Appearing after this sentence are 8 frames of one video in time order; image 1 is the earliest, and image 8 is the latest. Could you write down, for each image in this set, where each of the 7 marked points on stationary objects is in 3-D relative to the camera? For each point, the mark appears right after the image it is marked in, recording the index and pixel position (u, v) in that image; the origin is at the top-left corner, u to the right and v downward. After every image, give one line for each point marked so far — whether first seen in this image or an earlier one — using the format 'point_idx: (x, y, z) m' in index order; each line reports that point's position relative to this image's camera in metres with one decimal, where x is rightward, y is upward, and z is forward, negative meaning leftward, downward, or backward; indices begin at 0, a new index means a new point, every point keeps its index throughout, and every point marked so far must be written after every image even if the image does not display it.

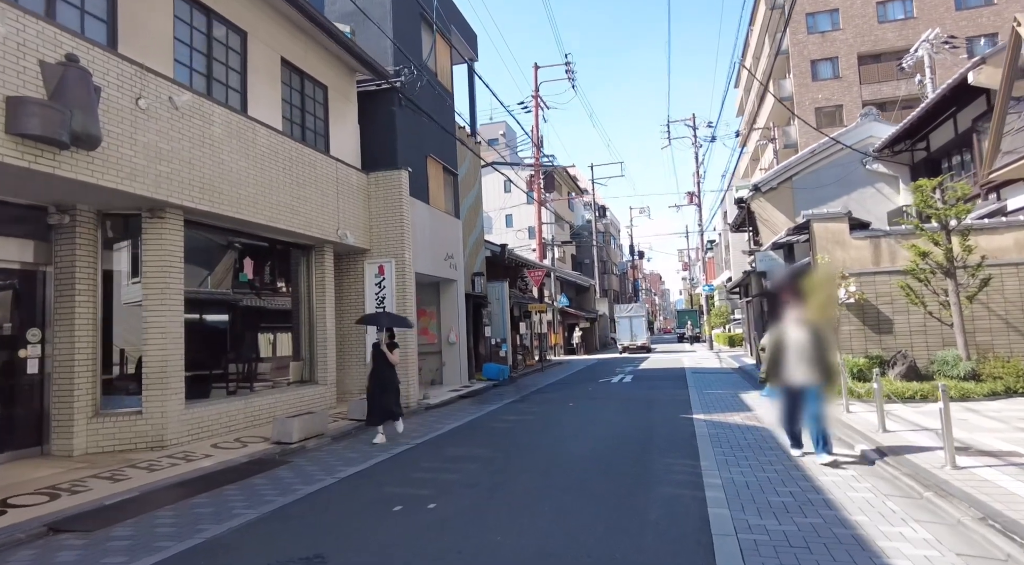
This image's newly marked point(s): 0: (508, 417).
0: (-0.1, -2.7, +13.5) m
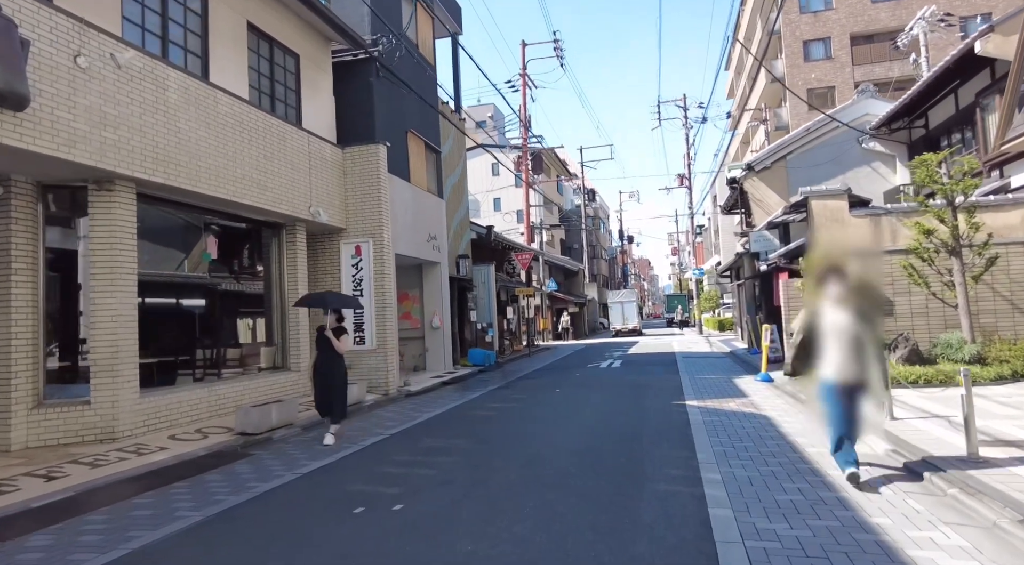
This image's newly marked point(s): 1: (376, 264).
0: (-0.4, -2.3, +12.8) m
1: (-3.0, +0.4, +15.0) m
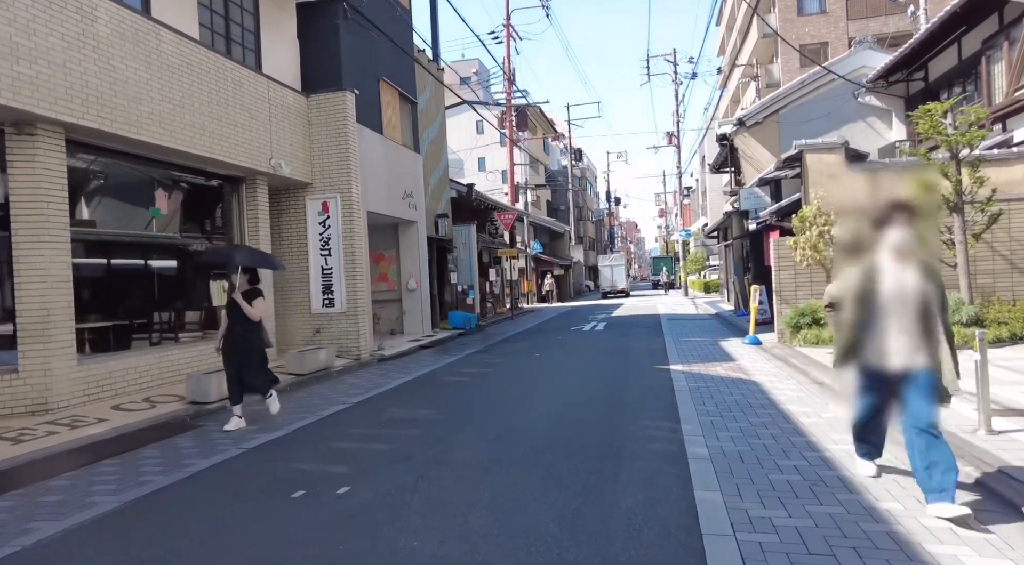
0: (-0.8, -1.6, +12.1) m
1: (-3.5, +1.3, +14.1) m
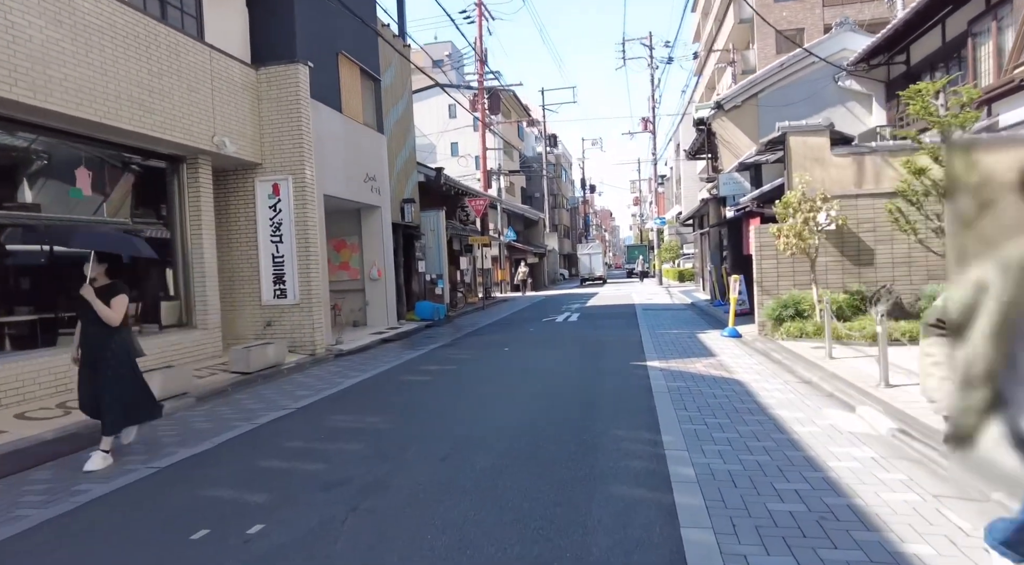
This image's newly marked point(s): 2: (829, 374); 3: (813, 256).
0: (-1.4, -1.4, +11.2) m
1: (-4.1, +1.5, +13.1) m
2: (+3.9, -1.2, +8.4) m
3: (+5.4, +0.5, +12.1) m
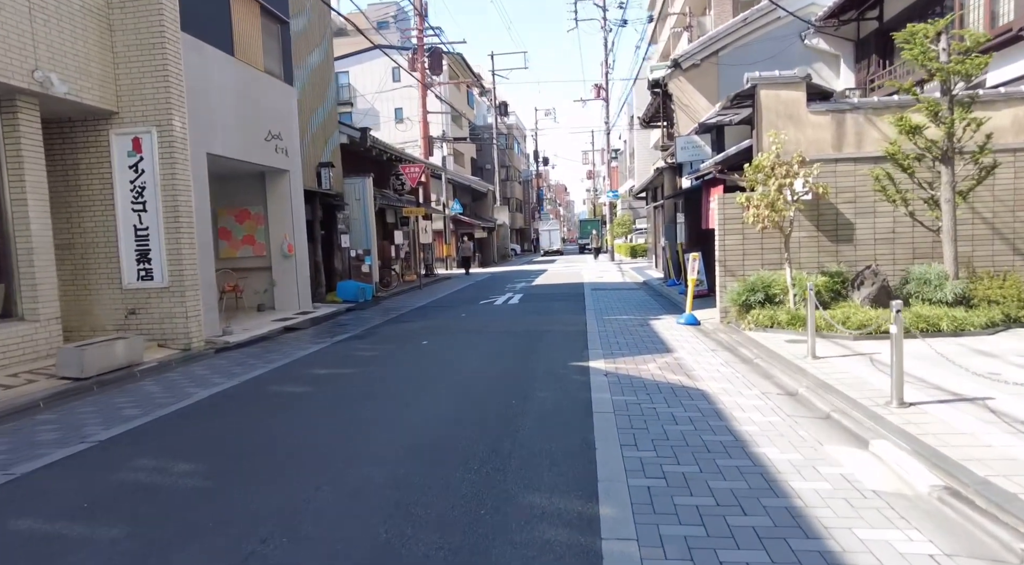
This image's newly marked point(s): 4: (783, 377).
0: (-2.5, -1.1, +9.0) m
1: (-5.4, +1.8, +10.5) m
2: (+3.0, -1.0, +6.5) m
3: (+4.2, +0.8, +10.3) m
4: (+2.9, -1.0, +7.2) m
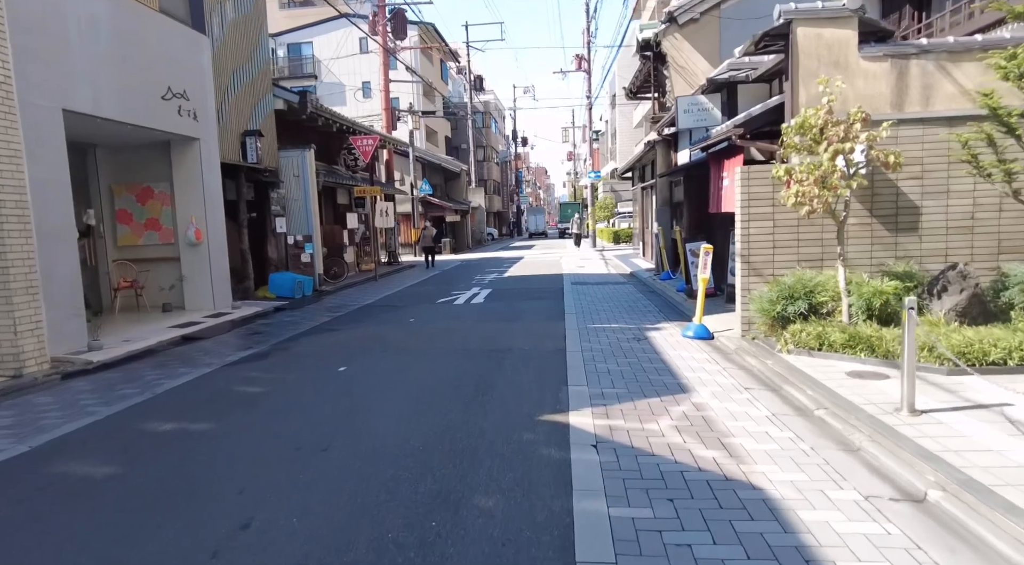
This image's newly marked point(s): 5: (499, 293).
0: (-3.0, -1.2, +6.0) m
1: (-6.0, +1.8, +7.4) m
2: (+2.5, -1.1, +3.8) m
3: (+3.6, +0.7, +7.5) m
4: (+2.4, -1.1, +4.4) m
5: (-0.3, -0.2, +14.8) m
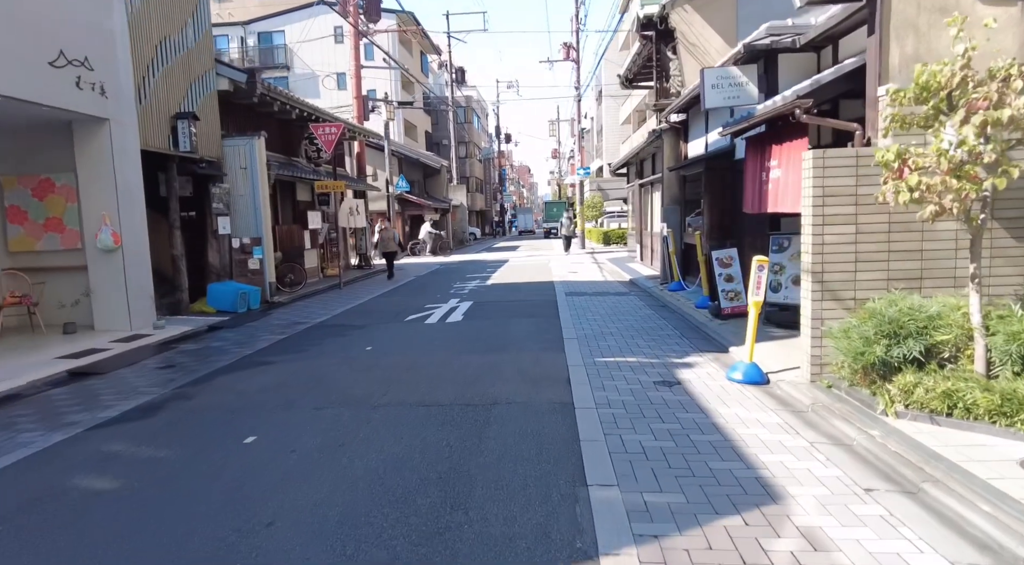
0: (-3.1, -1.4, +3.6) m
1: (-6.1, +1.5, +4.9) m
2: (+2.5, -1.4, +1.4) m
3: (+3.5, +0.5, +5.2) m
4: (+2.4, -1.4, +2.1) m
5: (-0.5, -0.5, +12.4) m
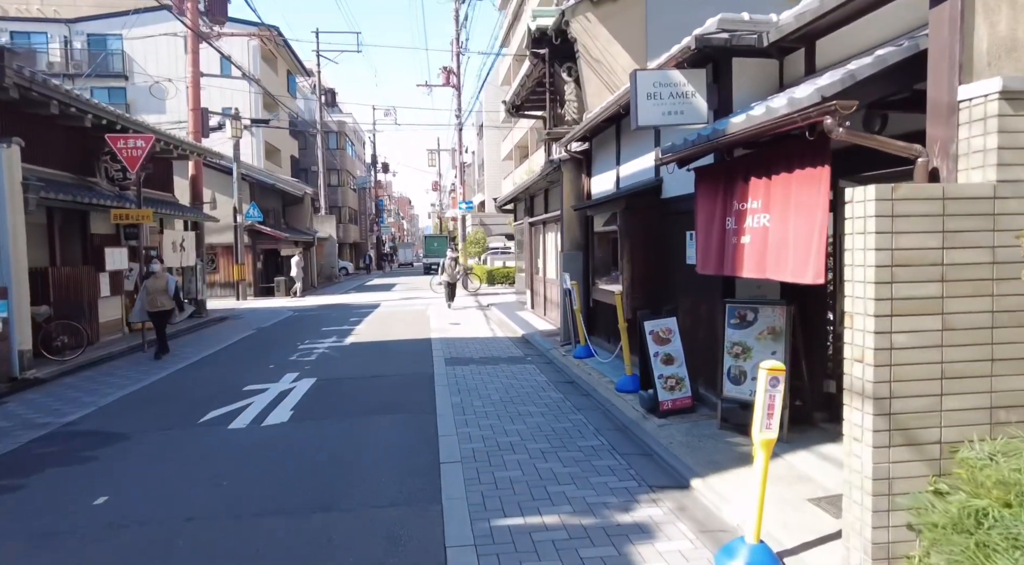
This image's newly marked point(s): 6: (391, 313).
0: (-3.4, -2.0, -0.3) m
1: (-6.5, +1.0, +0.7) m
2: (+2.5, -1.9, -1.4) m
3: (+2.8, -0.2, +2.6) m
4: (+2.3, -1.9, -0.8) m
5: (-2.4, -1.4, +8.9) m
6: (-3.5, -0.9, +19.9) m
